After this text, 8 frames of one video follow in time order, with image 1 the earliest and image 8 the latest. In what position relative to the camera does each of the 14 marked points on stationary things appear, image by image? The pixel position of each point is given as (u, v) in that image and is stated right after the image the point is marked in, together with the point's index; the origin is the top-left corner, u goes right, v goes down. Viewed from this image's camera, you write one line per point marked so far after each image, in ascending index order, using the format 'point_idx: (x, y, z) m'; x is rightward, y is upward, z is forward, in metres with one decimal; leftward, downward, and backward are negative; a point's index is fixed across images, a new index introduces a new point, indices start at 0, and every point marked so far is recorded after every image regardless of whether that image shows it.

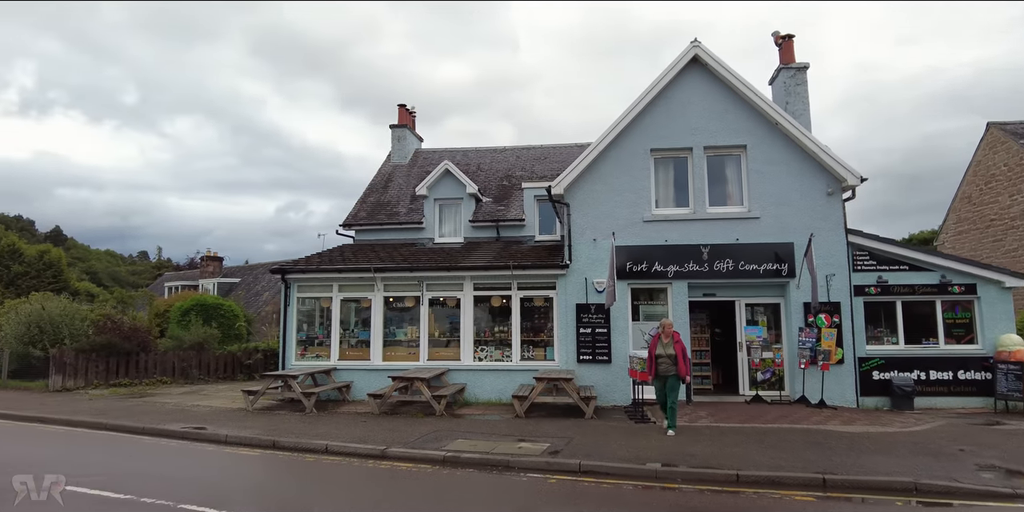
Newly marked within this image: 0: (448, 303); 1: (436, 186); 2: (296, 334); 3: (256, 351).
0: (-1.4, -1.0, +13.8) m
1: (-2.2, +2.0, +18.4) m
2: (-4.7, -1.7, +14.3) m
3: (-7.2, -2.7, +18.5) m
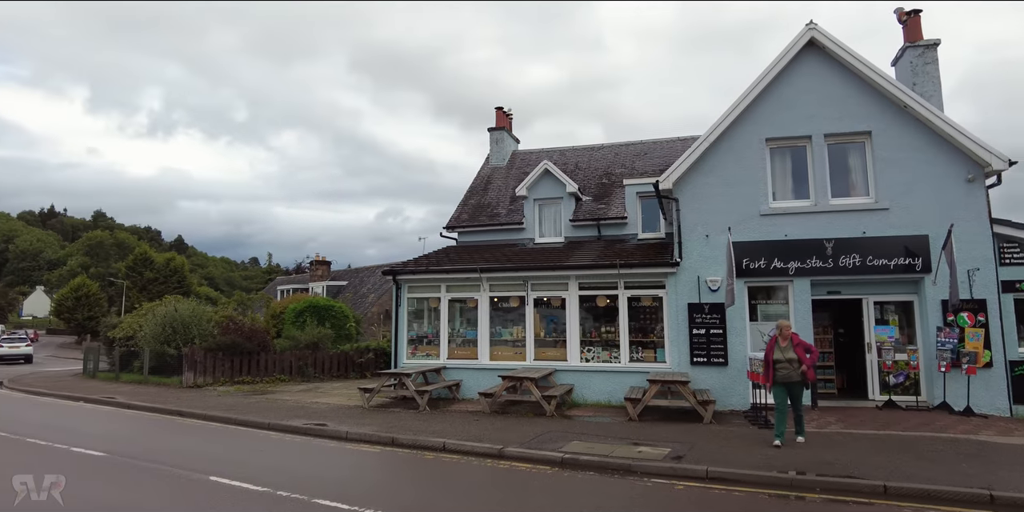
0: (+0.9, -1.0, +13.7) m
1: (+0.7, +2.0, +18.3) m
2: (-2.3, -1.7, +14.6) m
3: (-4.2, -2.8, +19.2) m
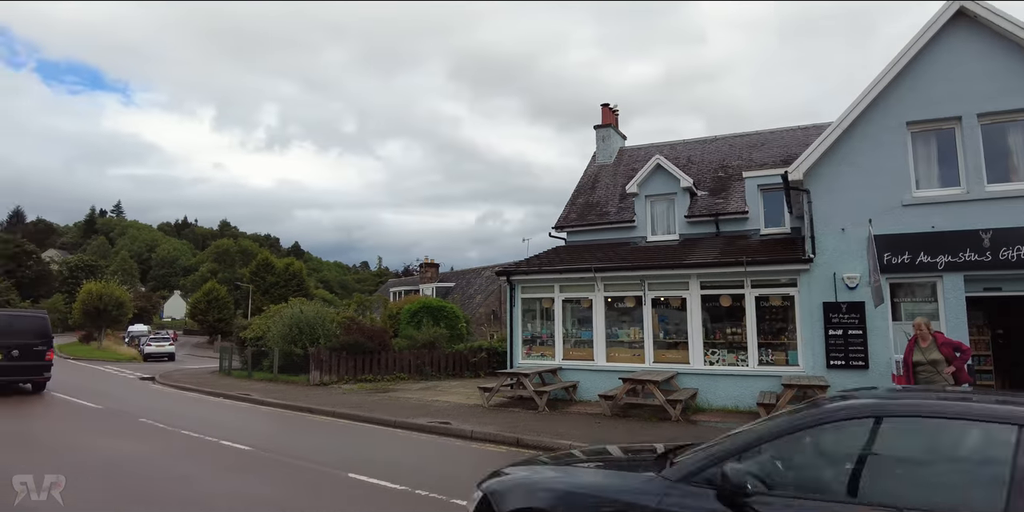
0: (+3.3, -1.0, +13.2) m
1: (+3.7, +2.0, +17.8) m
2: (+0.2, -1.7, +14.6) m
3: (-0.9, -2.8, +19.4) m
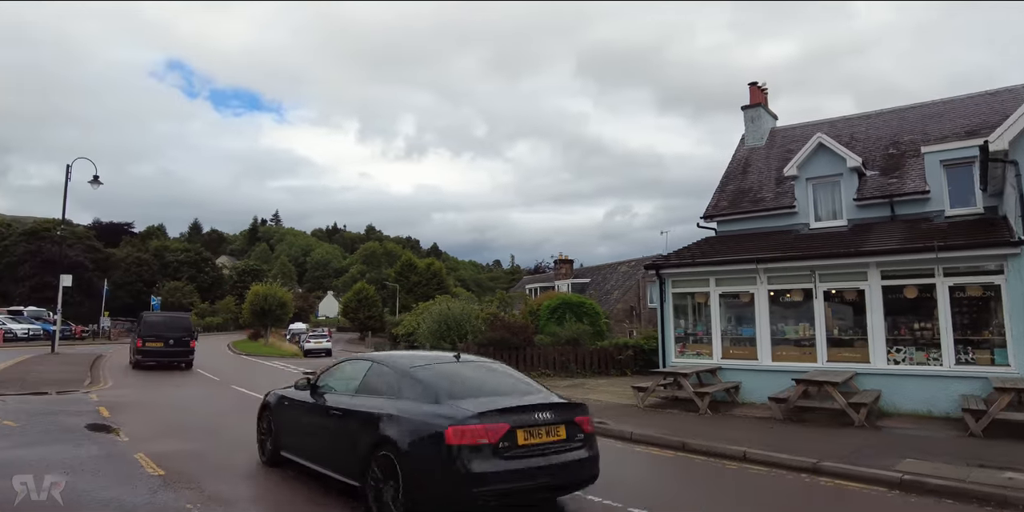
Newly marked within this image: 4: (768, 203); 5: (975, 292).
0: (+6.1, -0.7, +11.9) m
1: (+7.4, +2.3, +16.3) m
2: (+3.4, -1.6, +13.9) m
3: (+3.3, -2.6, +18.8) m
4: (+6.5, +1.4, +16.6) m
5: (+7.7, -0.6, +10.8) m
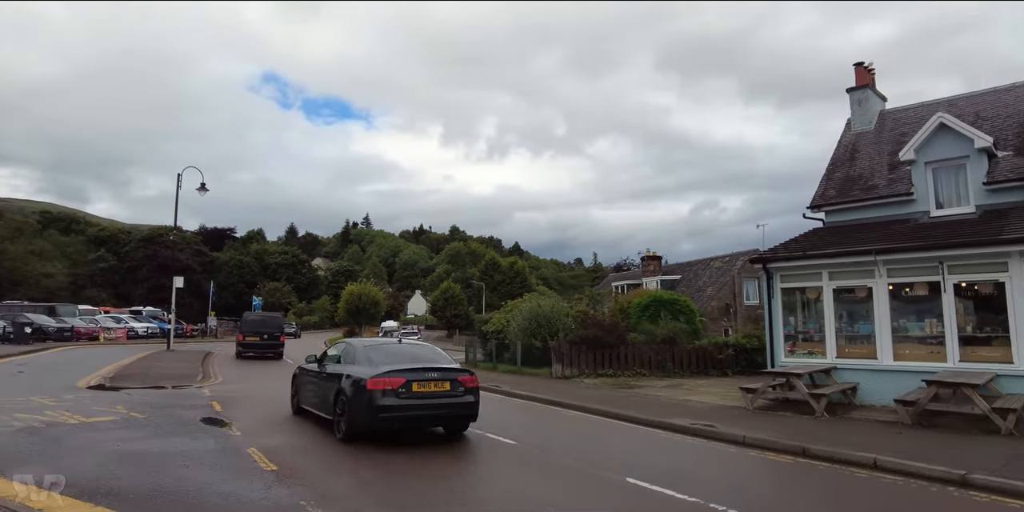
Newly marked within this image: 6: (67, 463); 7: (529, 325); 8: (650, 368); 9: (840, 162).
0: (+7.7, -0.5, +10.7) m
1: (+9.5, +2.5, +15.0) m
2: (+5.4, -1.4, +13.0) m
3: (+5.9, -2.5, +18.0) m
4: (+8.7, +1.6, +15.4) m
5: (+9.2, -0.4, +9.4) m
6: (-4.5, -2.1, +6.6) m
7: (+0.5, -2.1, +19.7) m
8: (+3.6, -2.9, +17.0) m
9: (+8.8, +2.5, +17.6) m
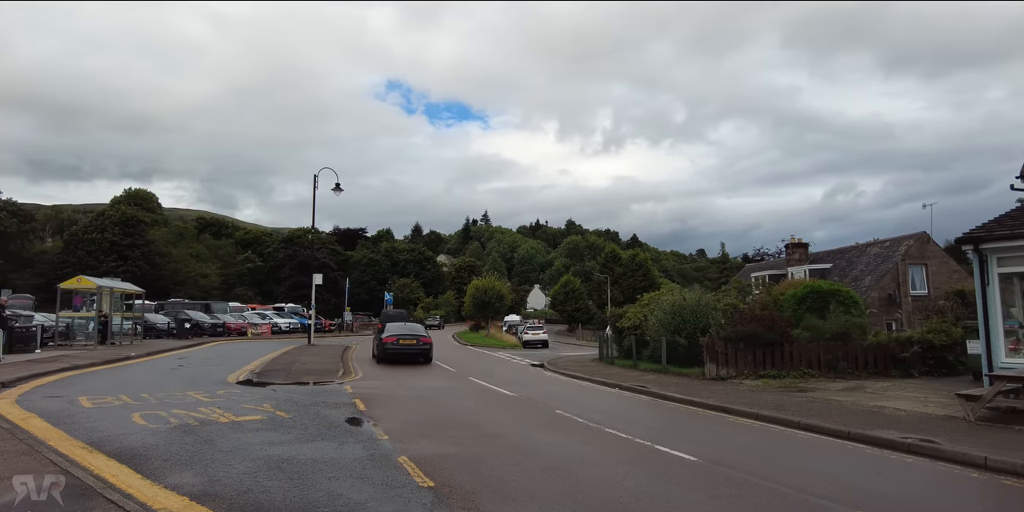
0: (+9.9, -0.2, +8.1) m
1: (+12.4, +3.0, +11.9) m
2: (+8.0, -1.1, +10.8) m
3: (+9.4, -2.1, +15.5) m
4: (+11.7, +2.0, +12.5) m
5: (+11.1, 0.0, +6.5) m
6: (-2.8, -2.0, +6.2) m
7: (+4.5, -1.8, +18.2) m
8: (+7.0, -2.6, +15.0) m
9: (+12.2, +3.0, +14.6) m
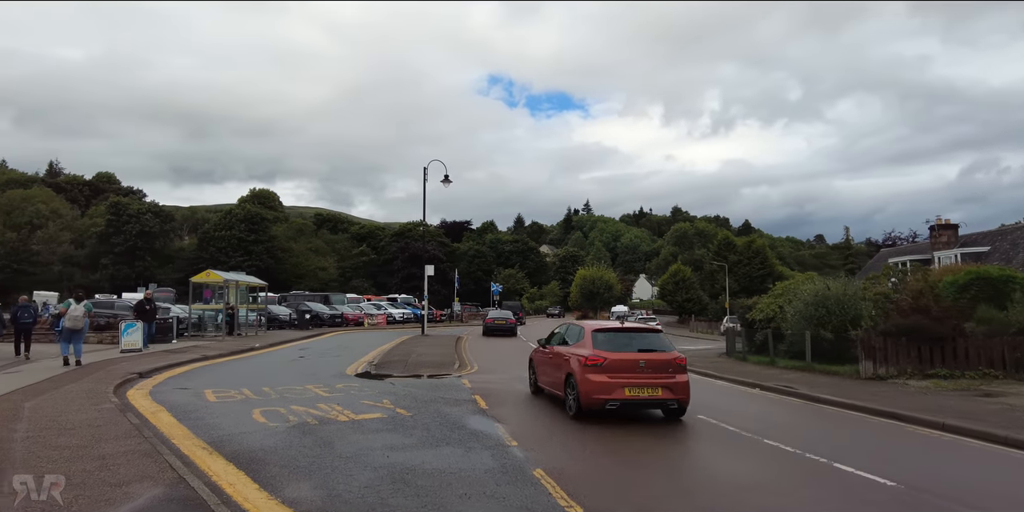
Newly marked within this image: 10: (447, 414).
0: (+11.4, +0.2, +5.4) m
1: (+14.3, +3.4, +8.8) m
2: (+9.9, -0.7, +8.4) m
3: (+12.0, -1.6, +12.9) m
4: (+13.7, +2.4, +9.4) m
5: (+12.3, +0.3, +3.7) m
6: (-1.5, -1.9, +5.6) m
7: (+7.6, -1.4, +16.3) m
8: (+9.6, -2.2, +12.7) m
9: (+14.5, +3.5, +11.5) m
10: (-0.9, -2.2, +9.1) m
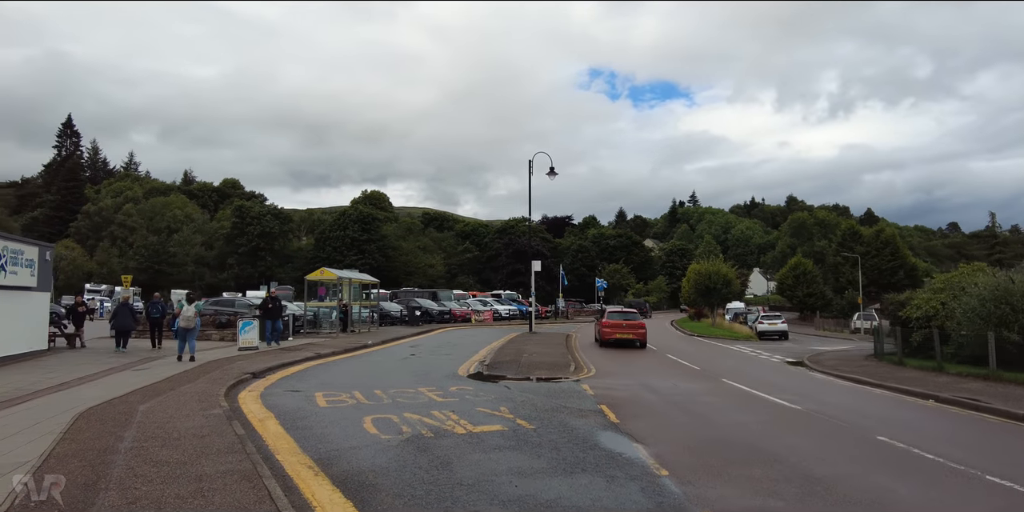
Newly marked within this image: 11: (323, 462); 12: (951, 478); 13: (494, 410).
0: (+12.3, +0.4, +2.4) m
1: (+15.6, +3.7, +5.2) m
2: (+11.3, -0.5, +5.6) m
3: (+14.1, -1.3, +9.7) m
4: (+15.2, +2.7, +6.0) m
5: (+12.9, +0.6, +0.6) m
6: (-0.4, -1.8, +4.6) m
7: (+10.2, -1.1, +13.8) m
8: (+11.7, -1.9, +9.9) m
9: (+16.3, +3.8, +7.9) m
10: (+0.7, -2.1, +7.9) m
11: (-1.8, -1.9, +6.1) m
12: (+4.2, -2.1, +6.3) m
13: (-0.3, -2.1, +9.1) m
